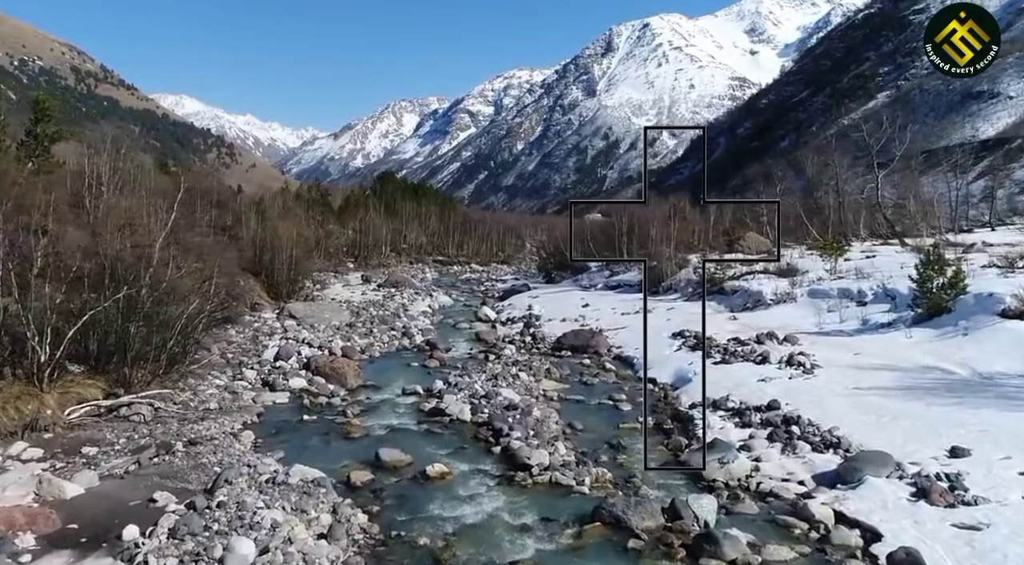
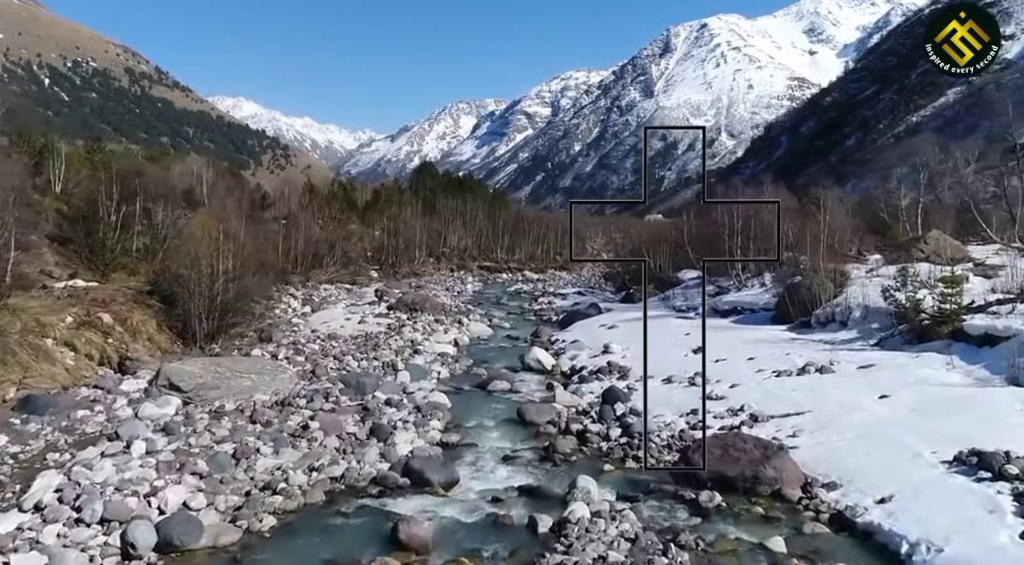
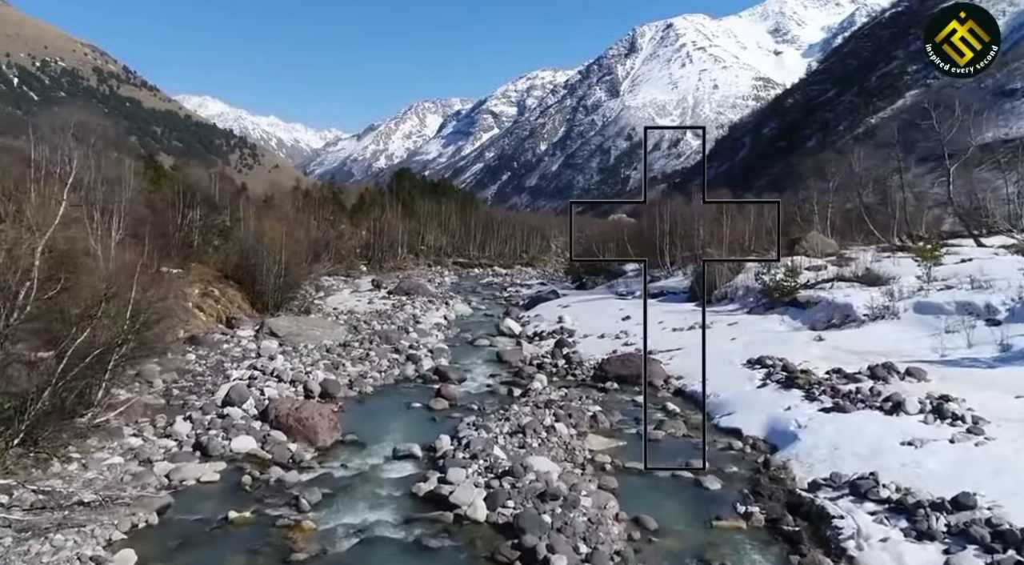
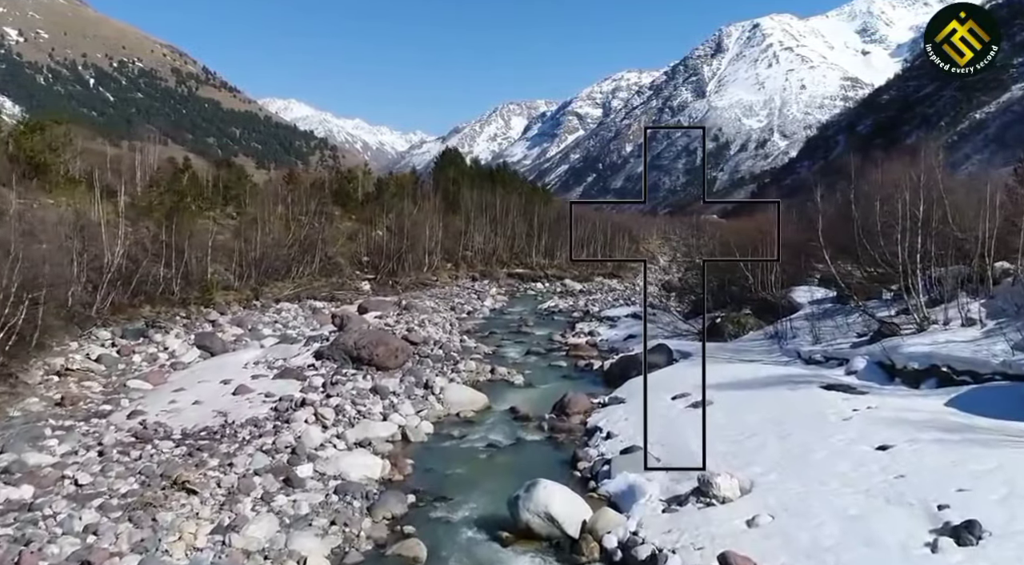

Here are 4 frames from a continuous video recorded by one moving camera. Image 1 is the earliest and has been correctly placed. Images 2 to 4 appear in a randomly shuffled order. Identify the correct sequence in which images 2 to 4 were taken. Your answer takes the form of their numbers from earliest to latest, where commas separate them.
3, 2, 4
